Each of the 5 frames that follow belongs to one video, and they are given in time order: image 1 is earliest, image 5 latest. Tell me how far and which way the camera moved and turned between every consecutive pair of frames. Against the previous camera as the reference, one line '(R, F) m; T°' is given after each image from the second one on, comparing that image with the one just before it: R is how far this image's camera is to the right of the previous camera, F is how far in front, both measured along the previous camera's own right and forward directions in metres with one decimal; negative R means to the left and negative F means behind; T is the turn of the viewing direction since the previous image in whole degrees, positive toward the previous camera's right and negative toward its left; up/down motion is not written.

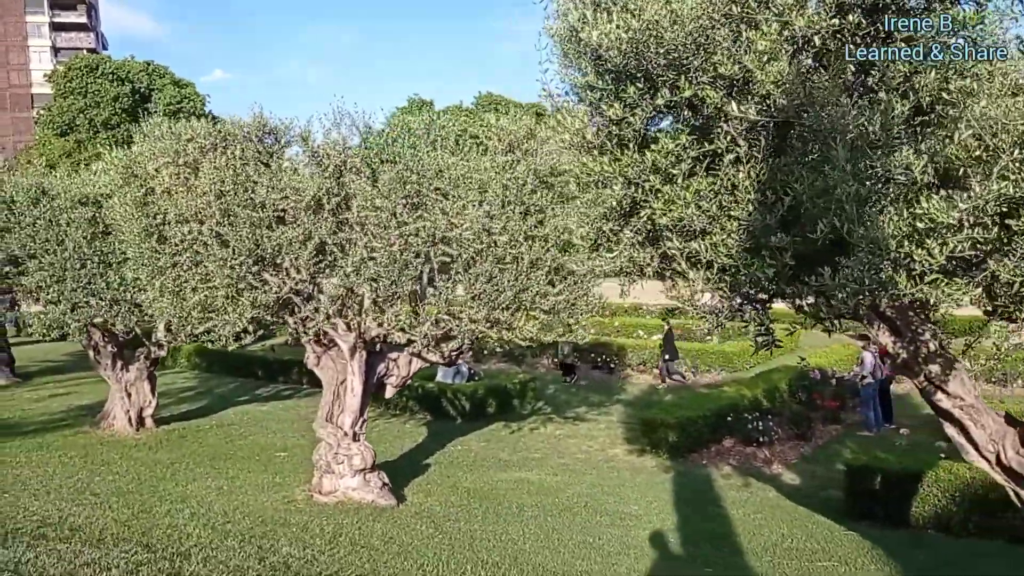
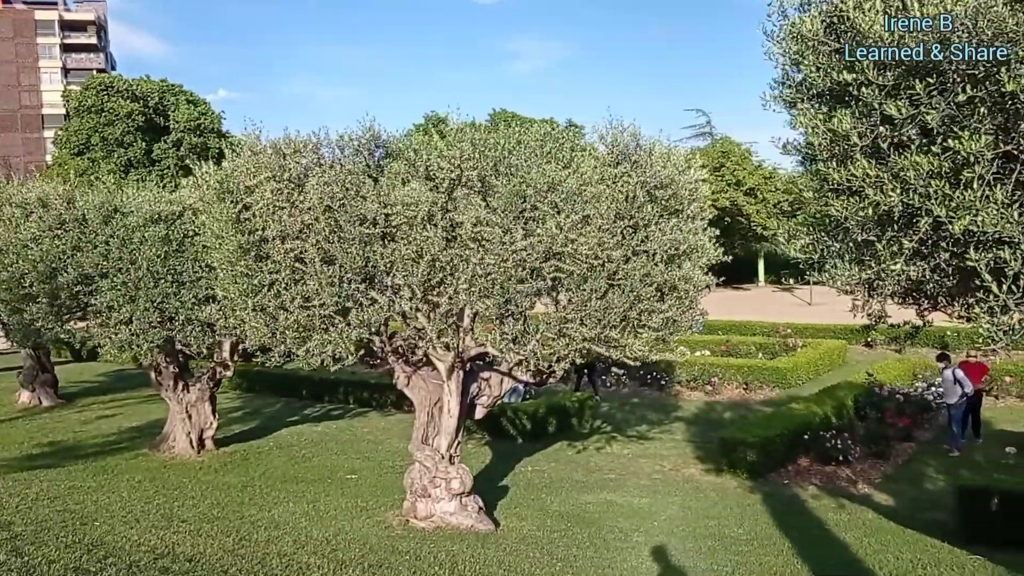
(-1.3, +0.3) m; 0°
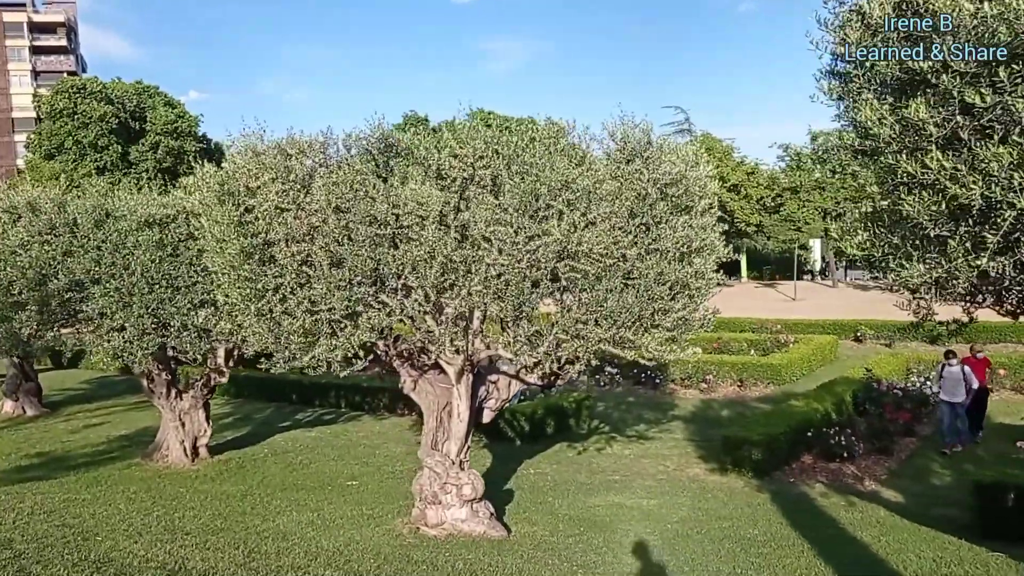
(-0.4, +0.2) m; +1°
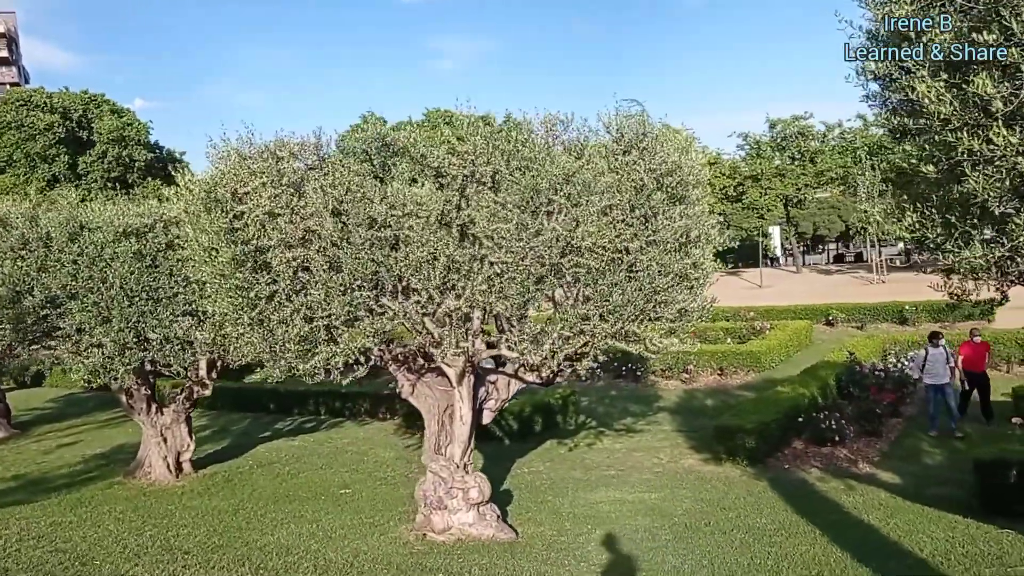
(-0.5, +0.2) m; +3°
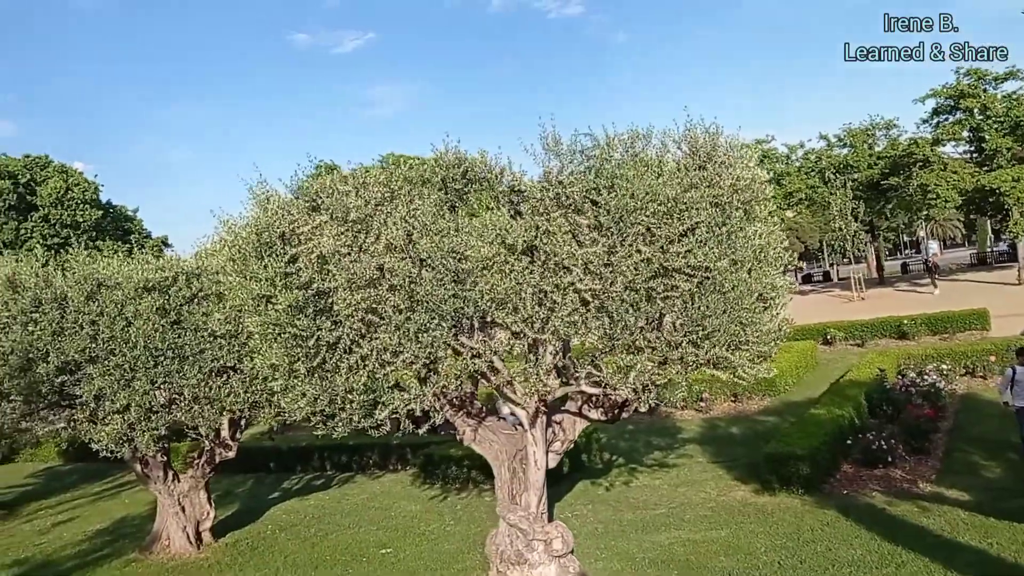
(-1.4, +0.7) m; +3°
